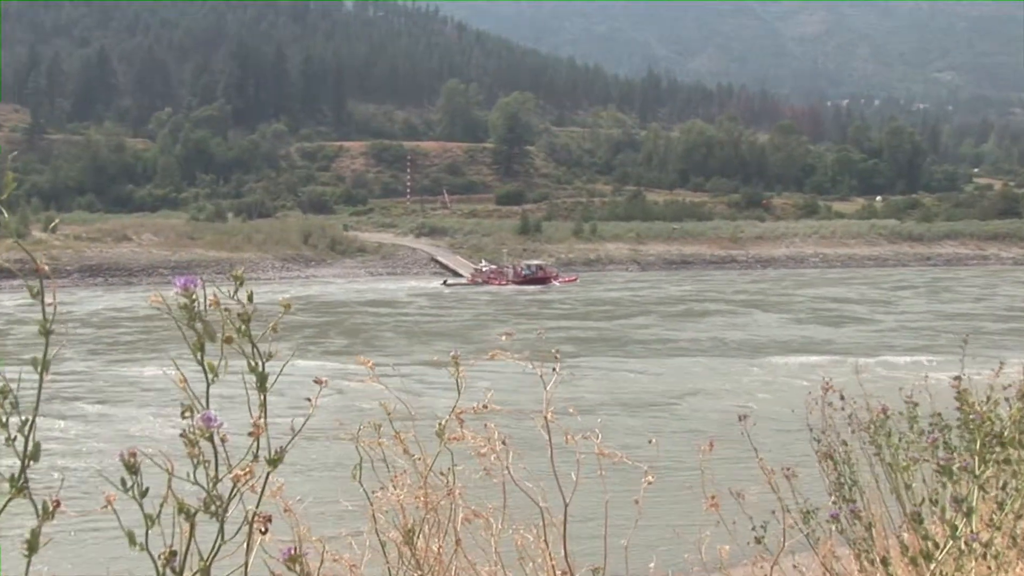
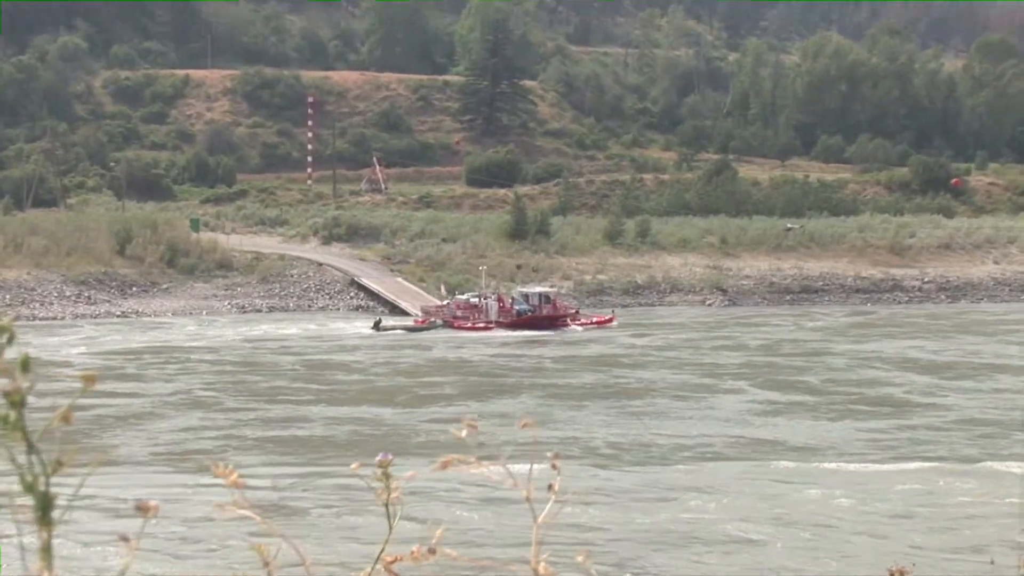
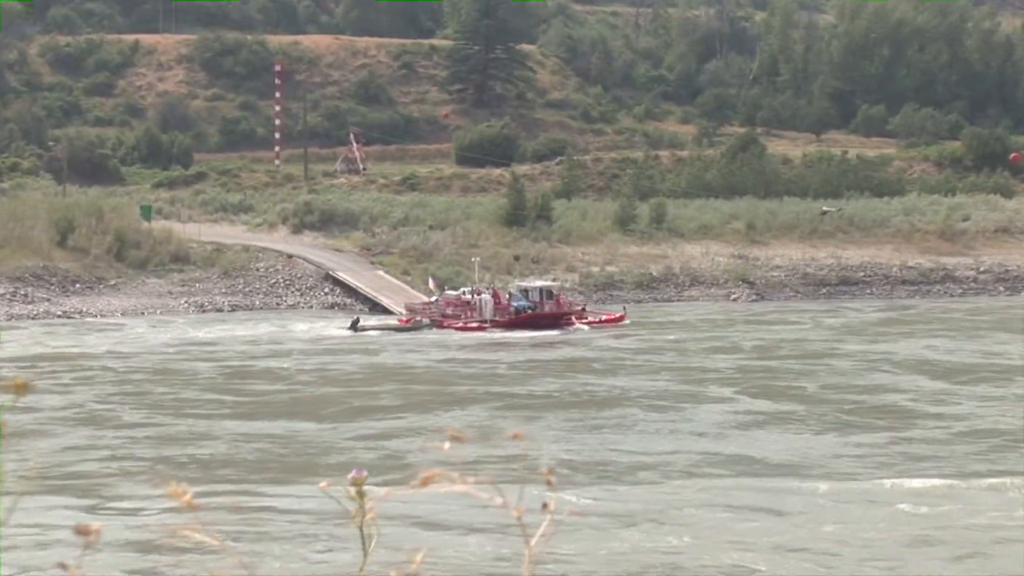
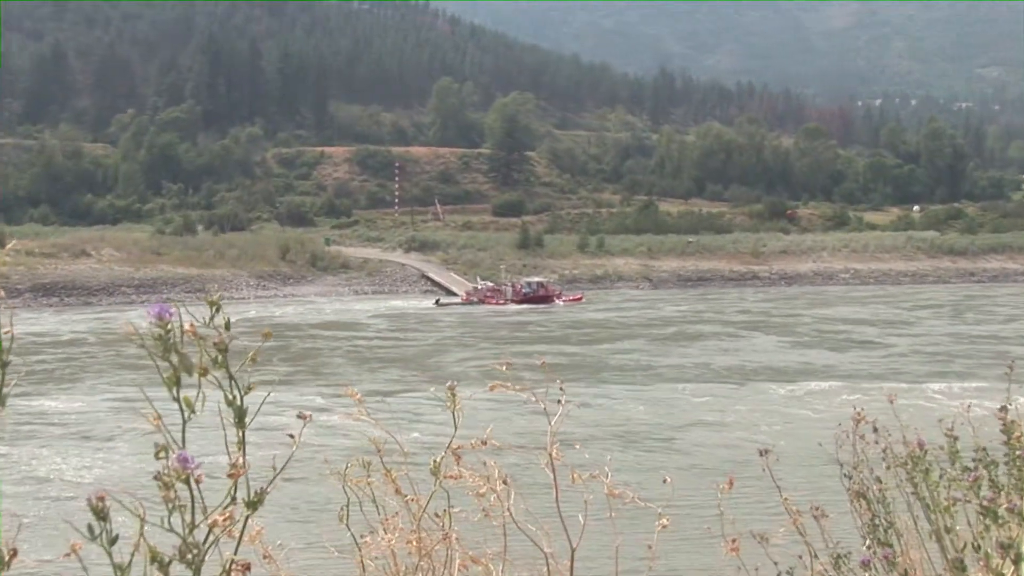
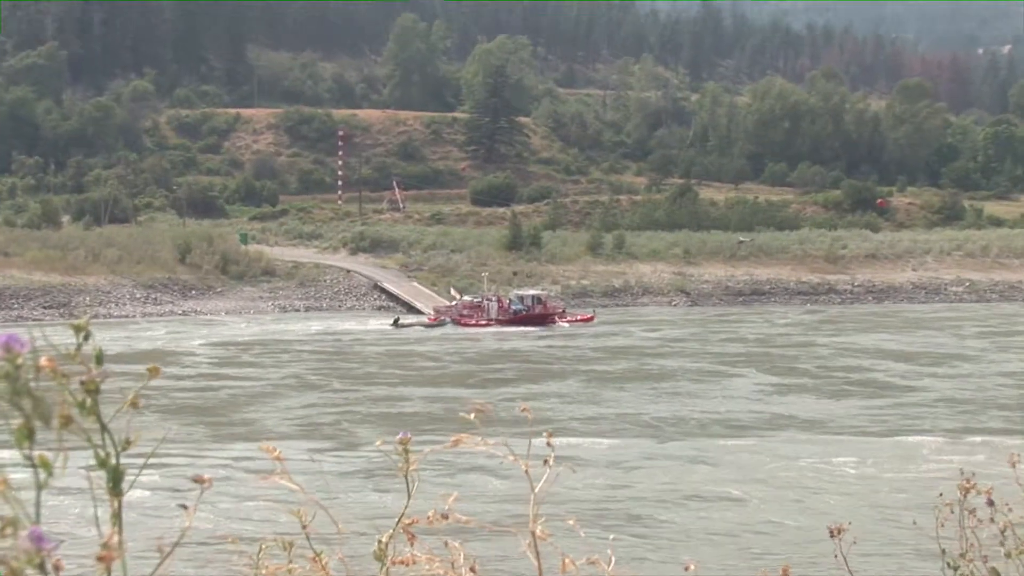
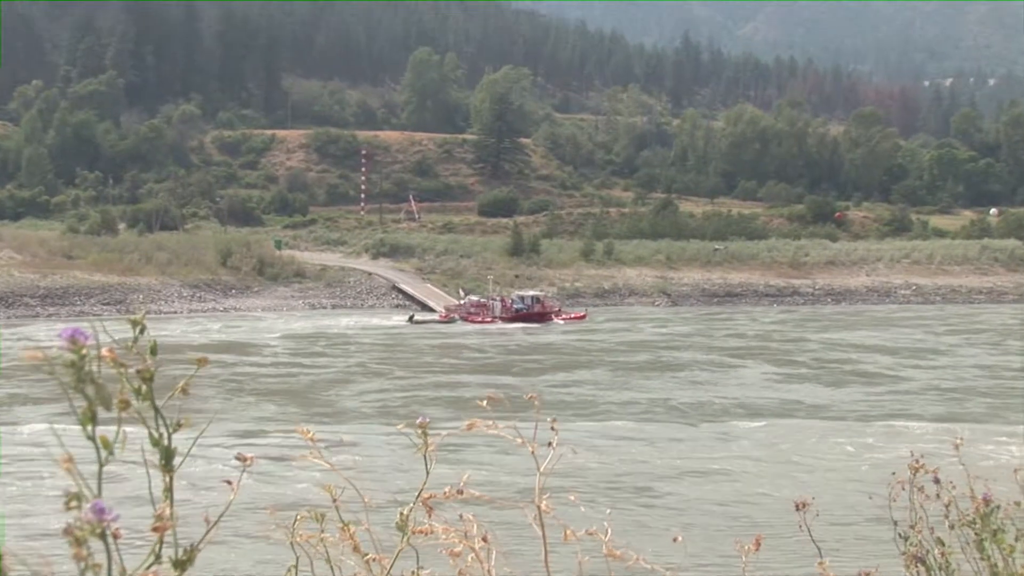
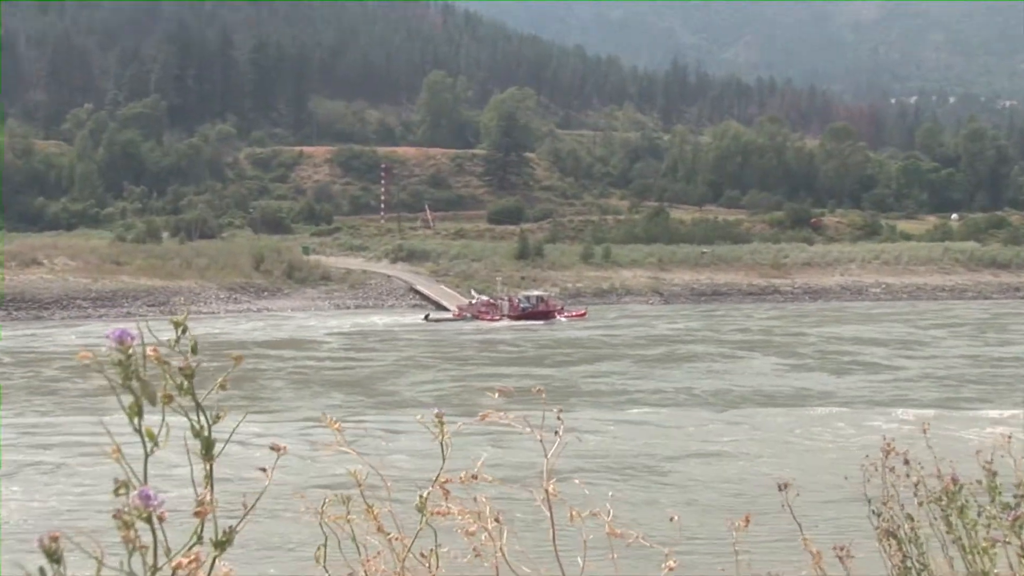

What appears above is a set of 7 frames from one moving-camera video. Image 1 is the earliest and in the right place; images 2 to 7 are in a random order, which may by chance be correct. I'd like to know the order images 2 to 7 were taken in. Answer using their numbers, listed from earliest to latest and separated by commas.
4, 7, 6, 5, 2, 3
